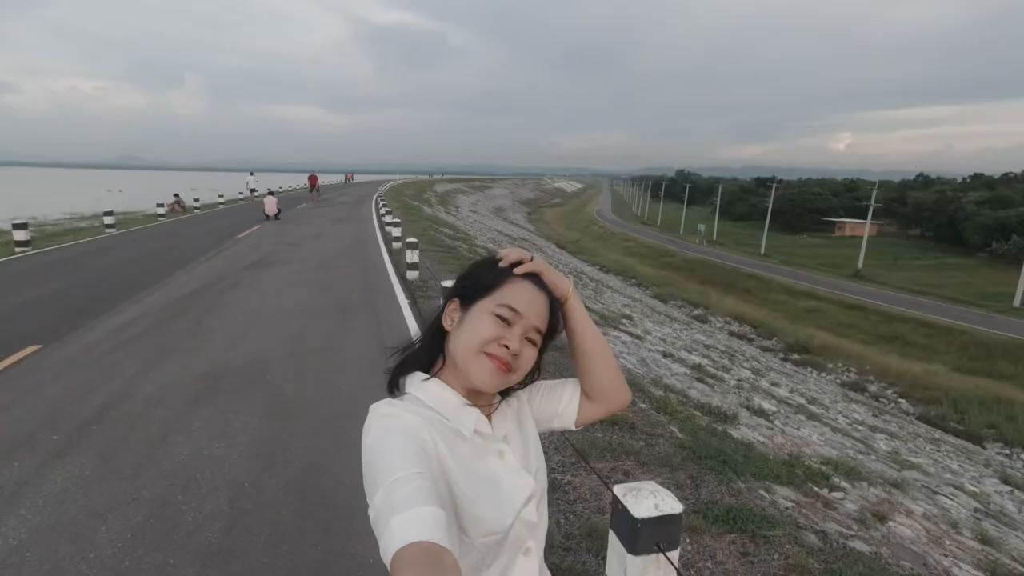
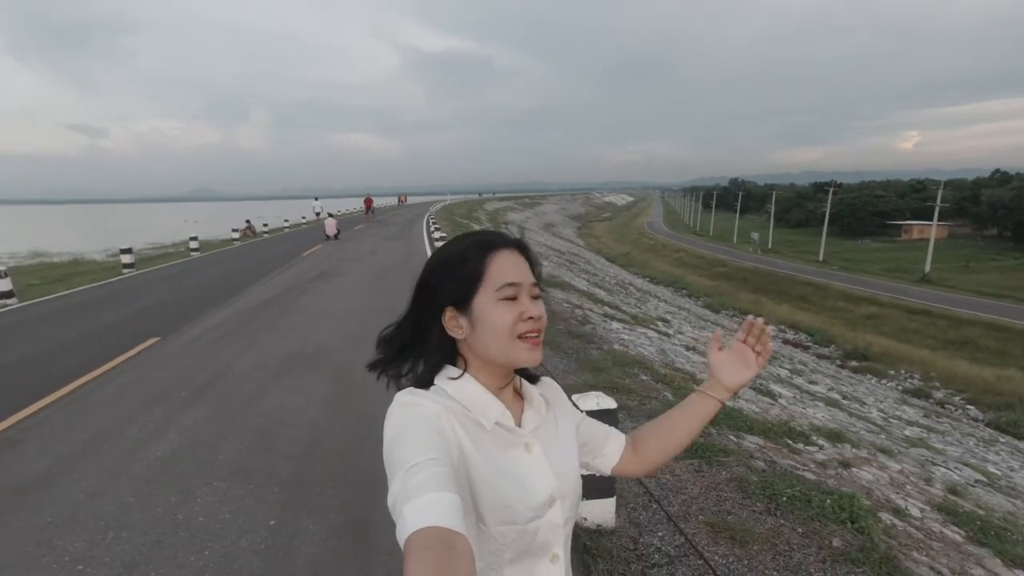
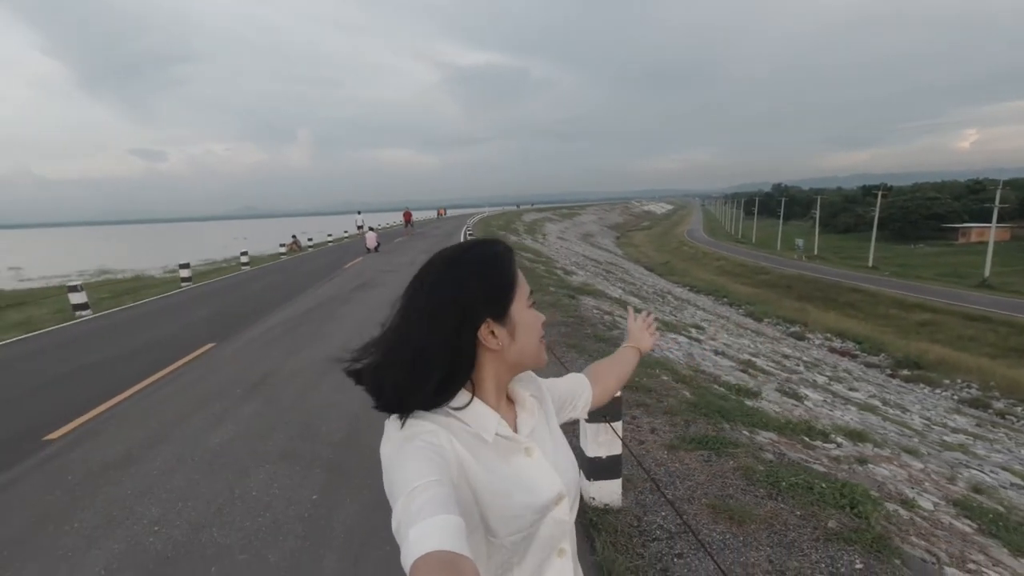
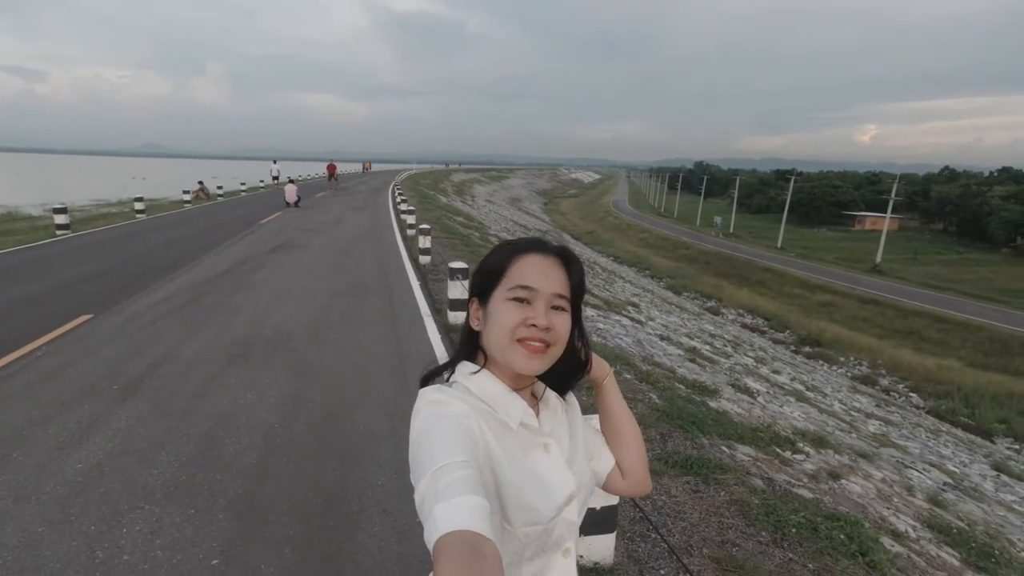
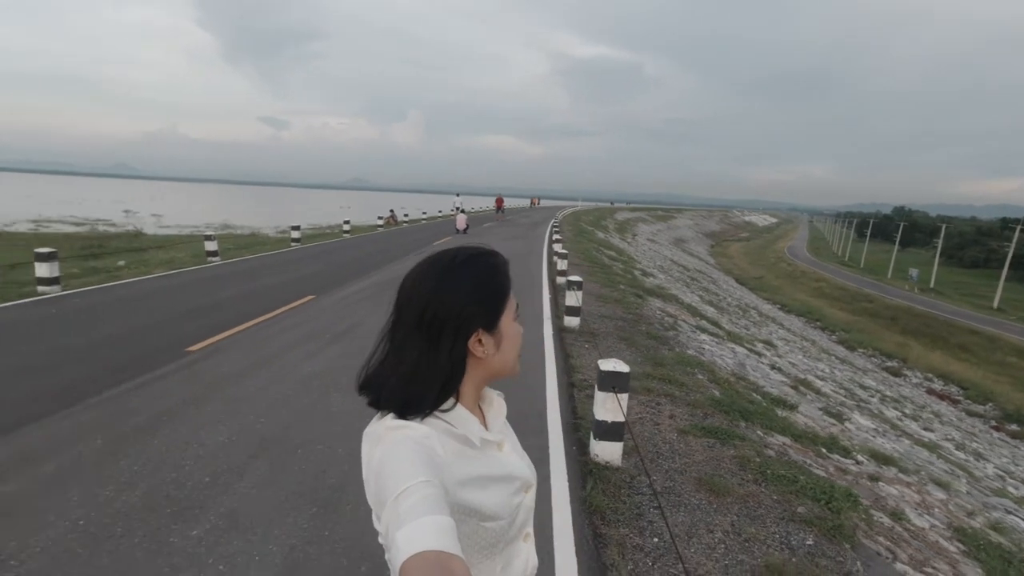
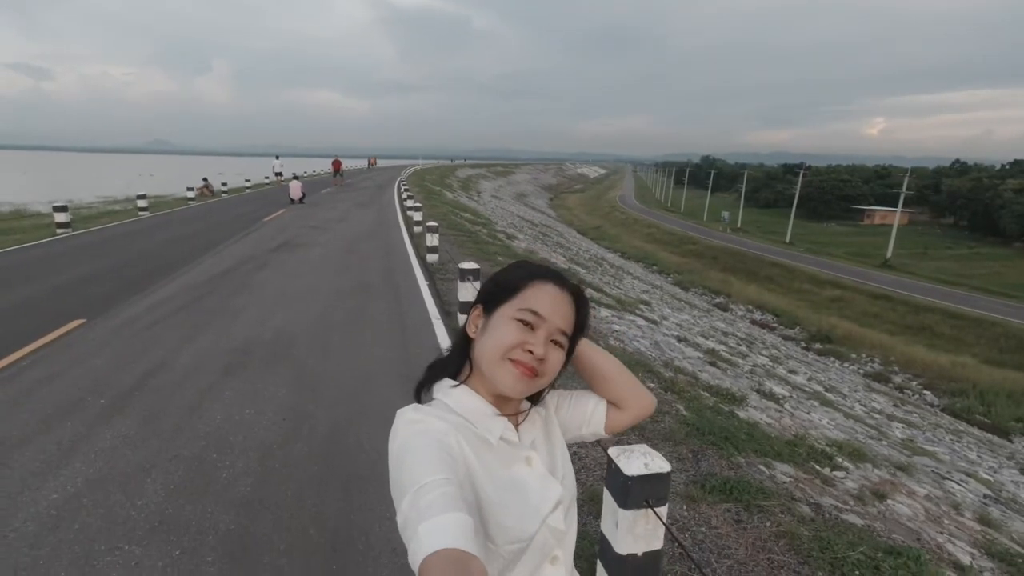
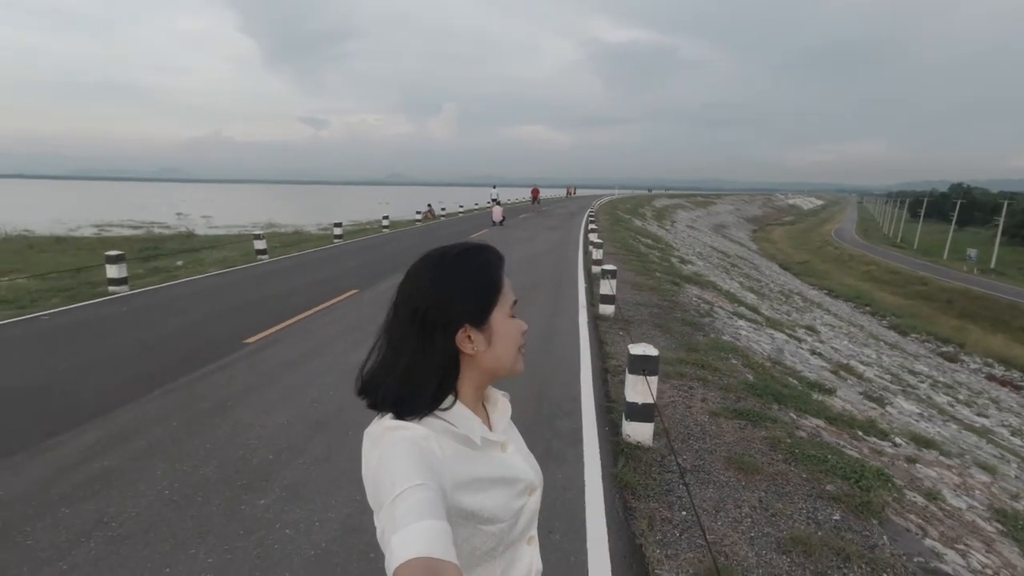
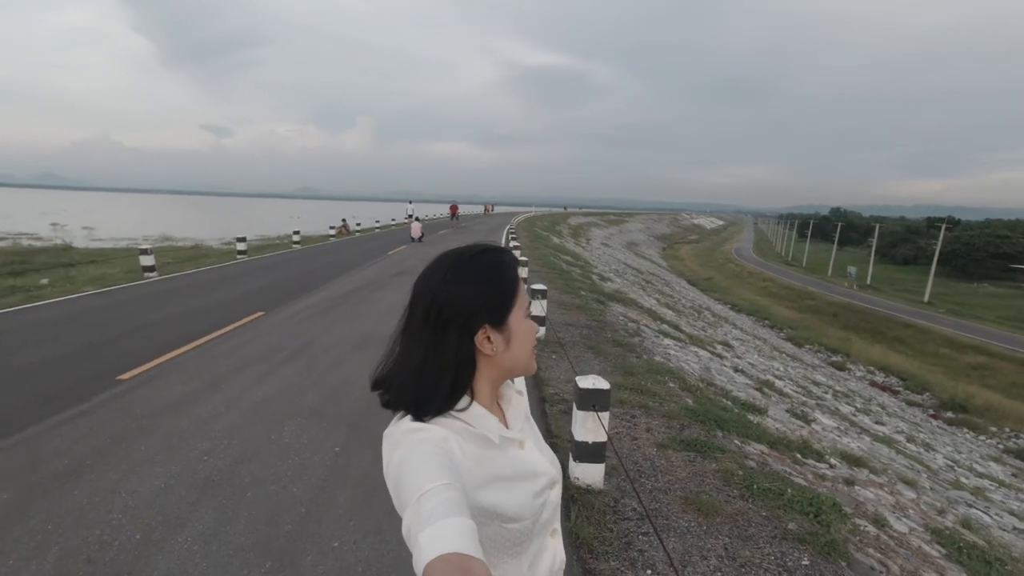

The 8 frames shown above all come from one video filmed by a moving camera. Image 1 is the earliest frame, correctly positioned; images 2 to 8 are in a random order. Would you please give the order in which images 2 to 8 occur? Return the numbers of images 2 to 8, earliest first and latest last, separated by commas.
6, 4, 2, 3, 8, 5, 7
